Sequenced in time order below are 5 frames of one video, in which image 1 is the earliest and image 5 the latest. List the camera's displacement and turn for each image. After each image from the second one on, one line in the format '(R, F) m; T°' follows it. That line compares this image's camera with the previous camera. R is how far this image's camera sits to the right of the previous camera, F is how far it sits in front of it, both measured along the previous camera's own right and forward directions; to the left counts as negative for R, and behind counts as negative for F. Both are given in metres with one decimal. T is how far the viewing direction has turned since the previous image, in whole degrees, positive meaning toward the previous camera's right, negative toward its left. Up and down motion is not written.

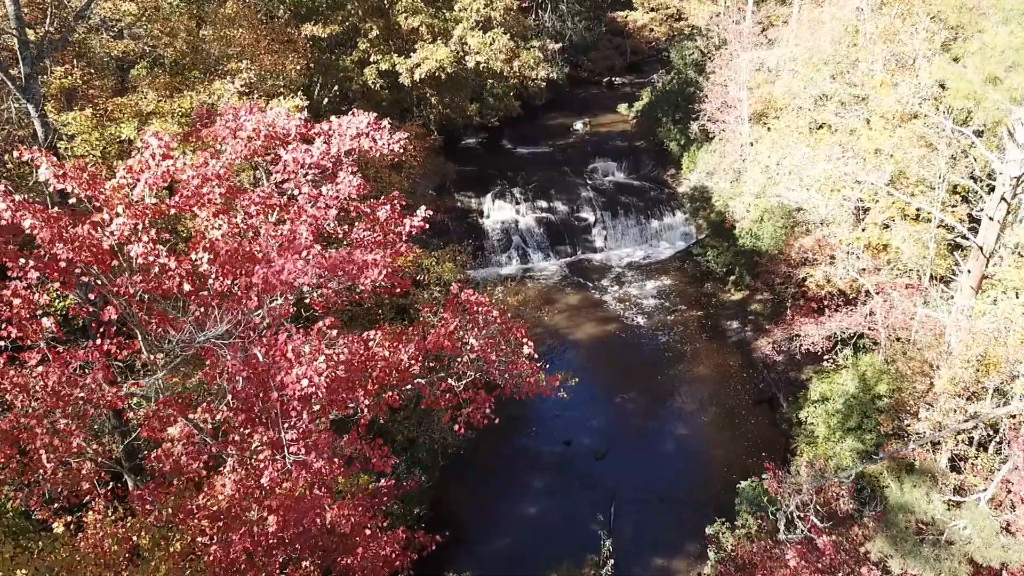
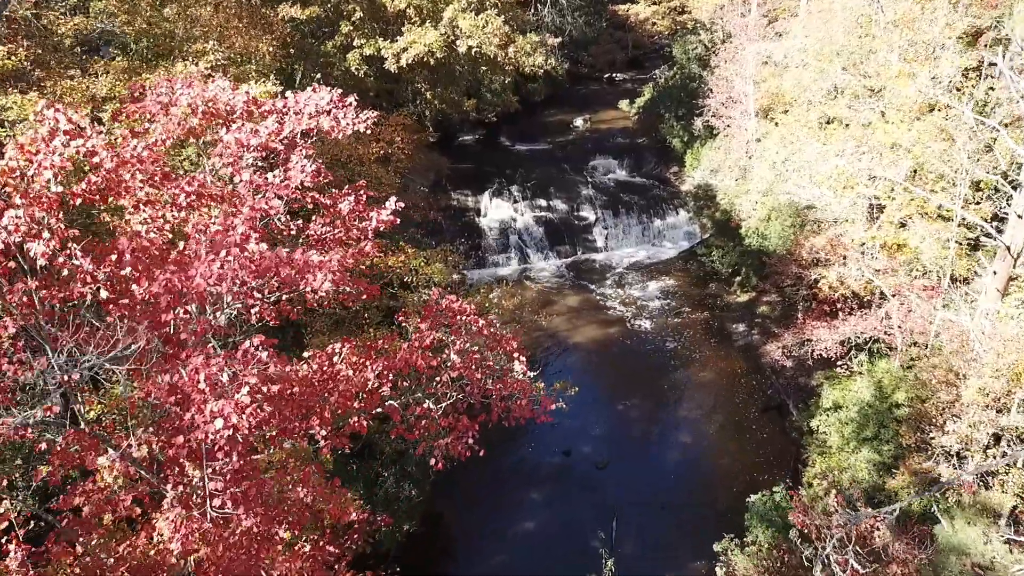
(+0.1, +0.7) m; 0°
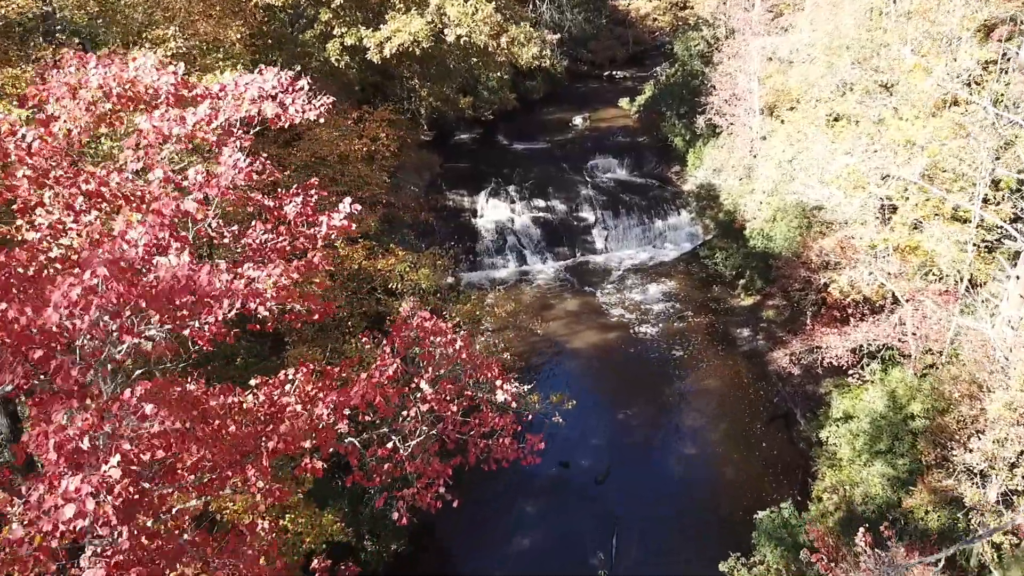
(+0.1, +0.6) m; 0°
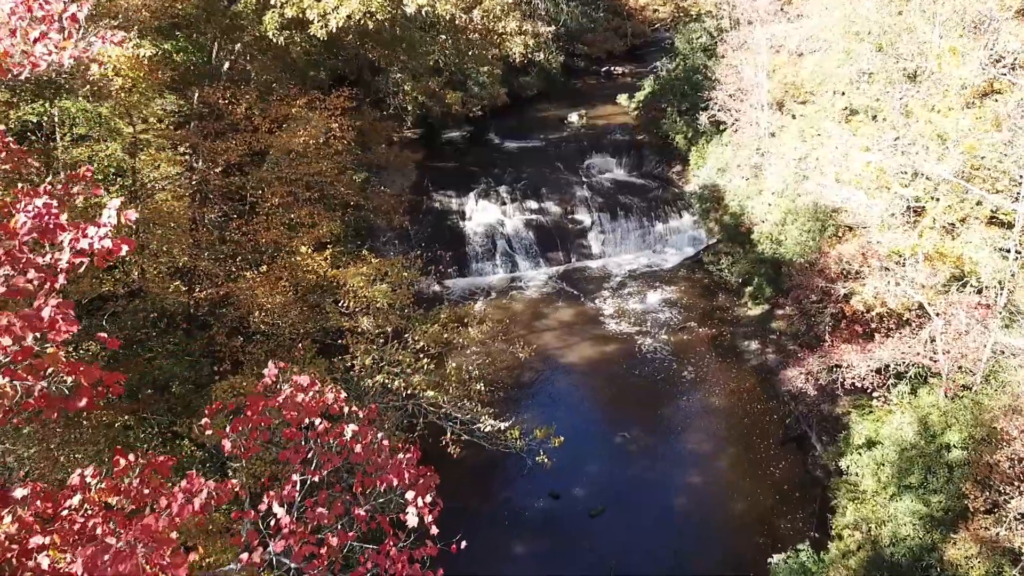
(+0.3, +1.3) m; 0°
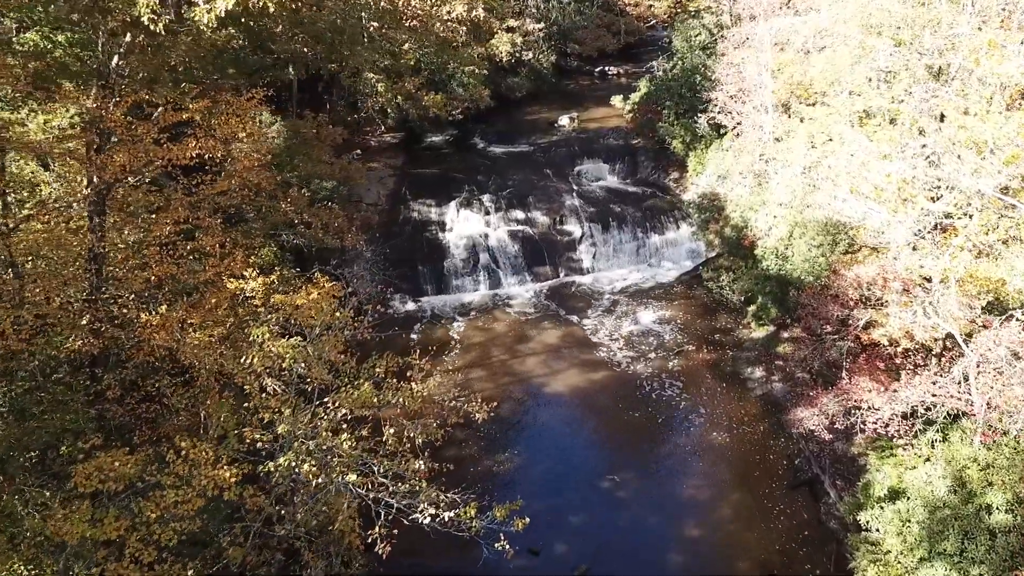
(+0.5, +1.4) m; 0°
